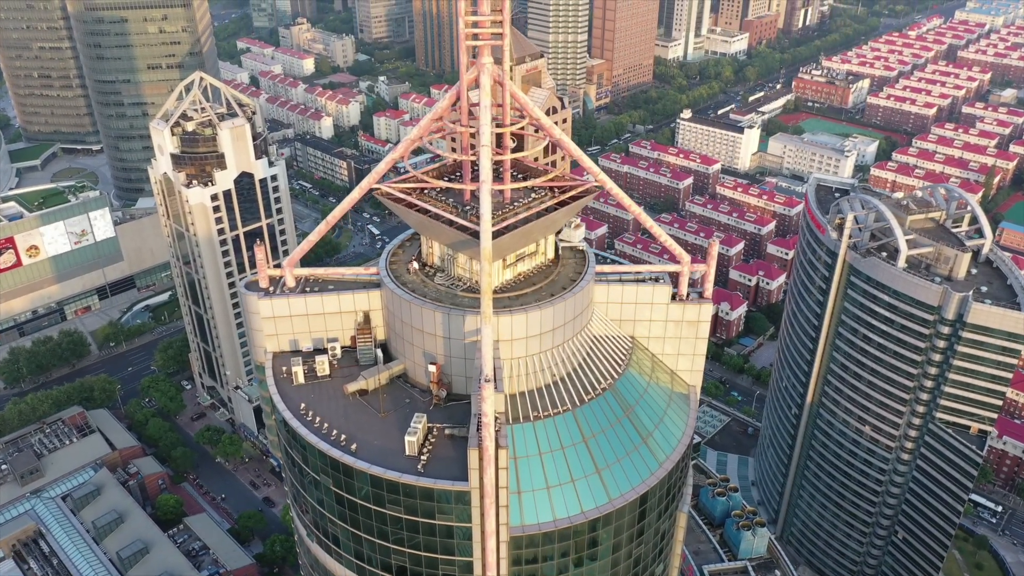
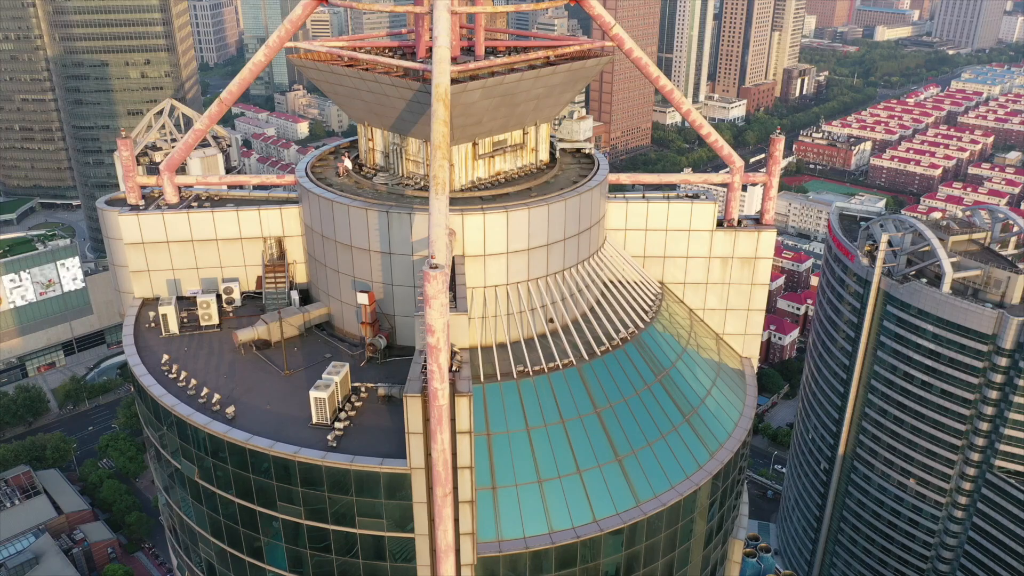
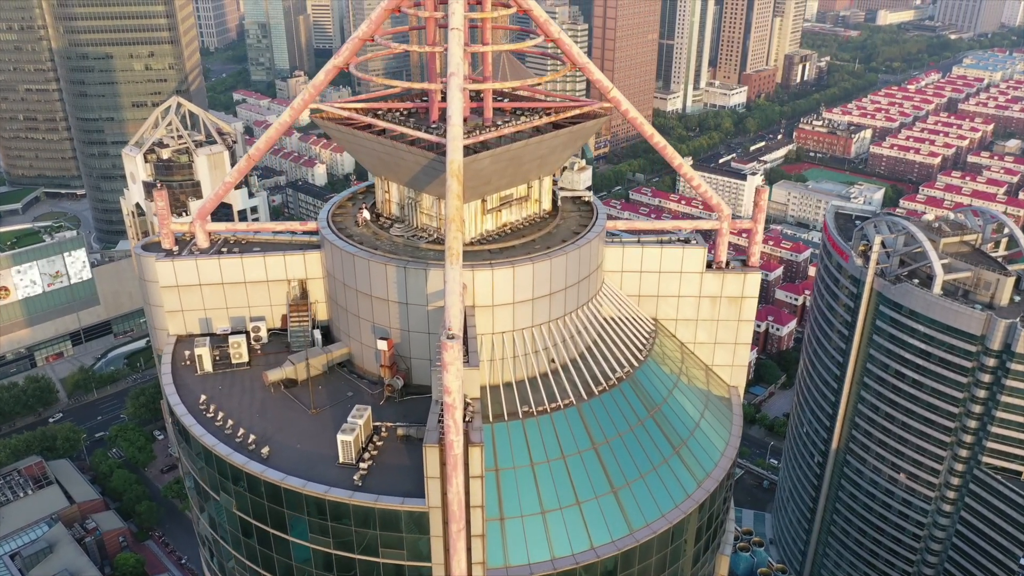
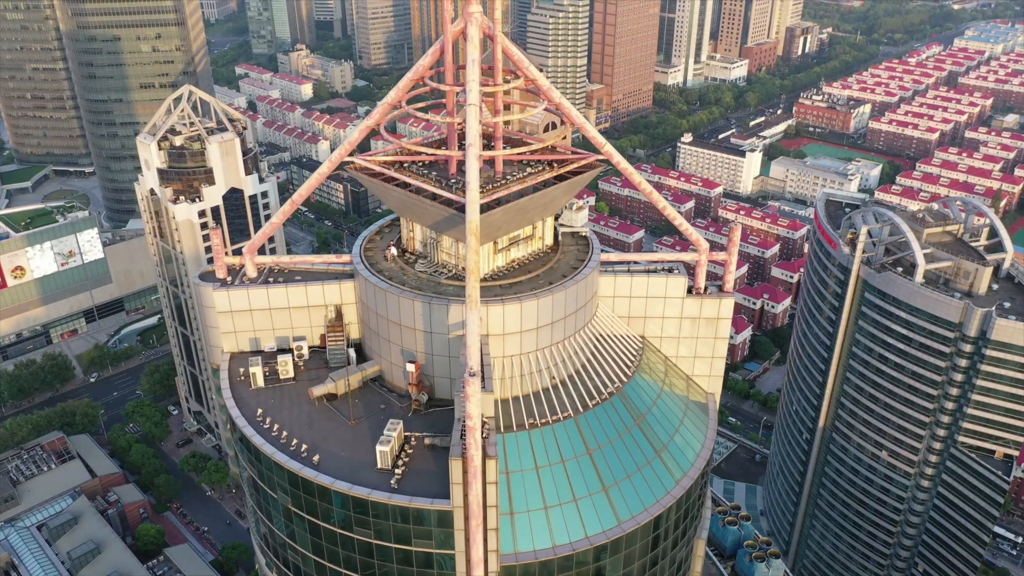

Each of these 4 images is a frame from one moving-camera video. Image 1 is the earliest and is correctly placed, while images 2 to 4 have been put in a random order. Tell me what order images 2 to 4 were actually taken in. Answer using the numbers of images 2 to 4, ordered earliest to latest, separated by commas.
4, 3, 2
